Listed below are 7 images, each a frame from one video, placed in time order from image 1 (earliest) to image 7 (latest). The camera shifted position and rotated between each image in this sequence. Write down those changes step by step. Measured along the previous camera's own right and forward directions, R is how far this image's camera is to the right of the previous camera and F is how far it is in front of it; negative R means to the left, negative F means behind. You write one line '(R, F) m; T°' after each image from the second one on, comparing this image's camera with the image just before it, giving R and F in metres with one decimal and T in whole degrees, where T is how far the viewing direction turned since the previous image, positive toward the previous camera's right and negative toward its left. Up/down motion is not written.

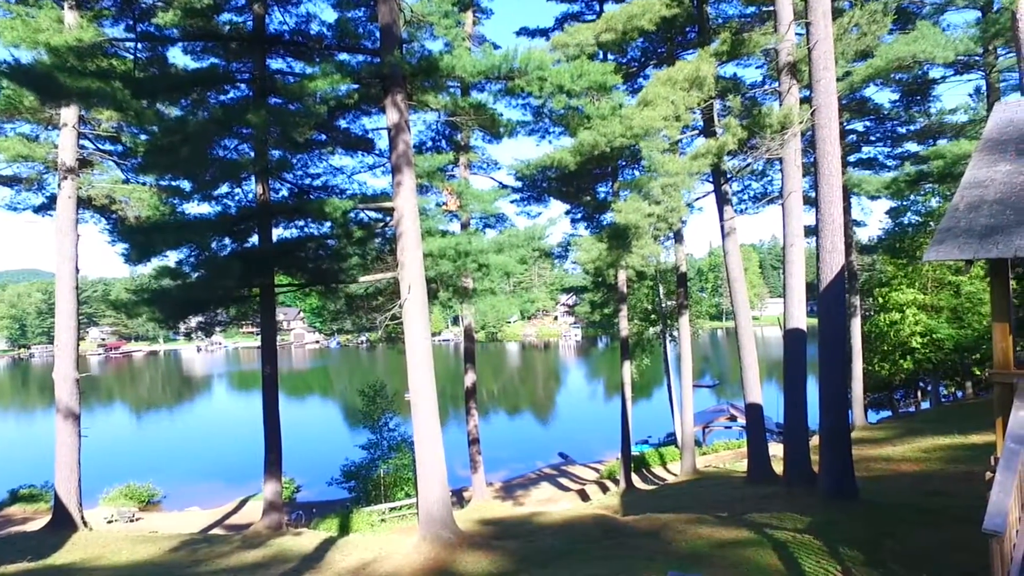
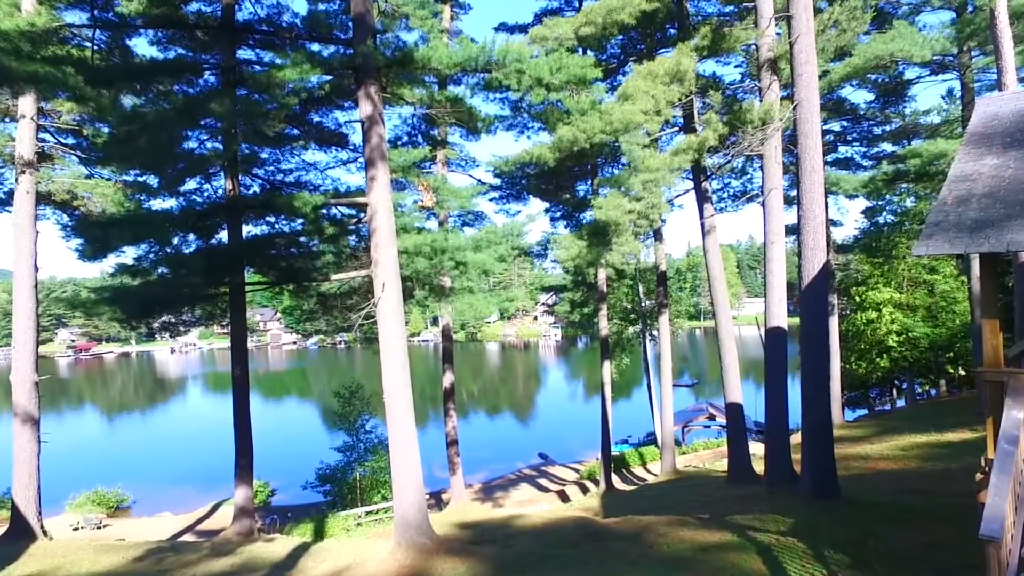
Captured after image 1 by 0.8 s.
(0.0, +0.2) m; +2°
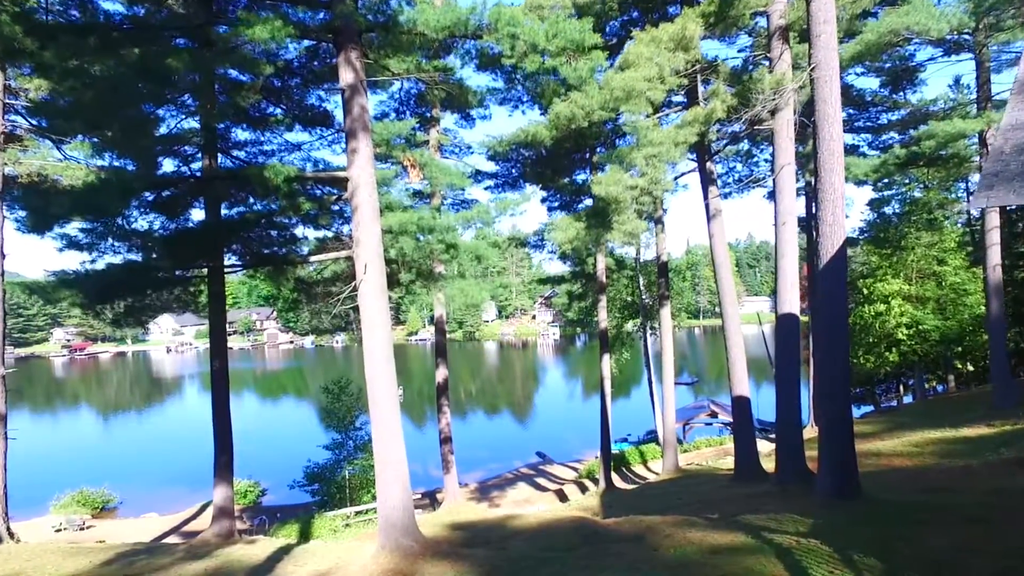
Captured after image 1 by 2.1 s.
(+0.1, +0.6) m; 0°
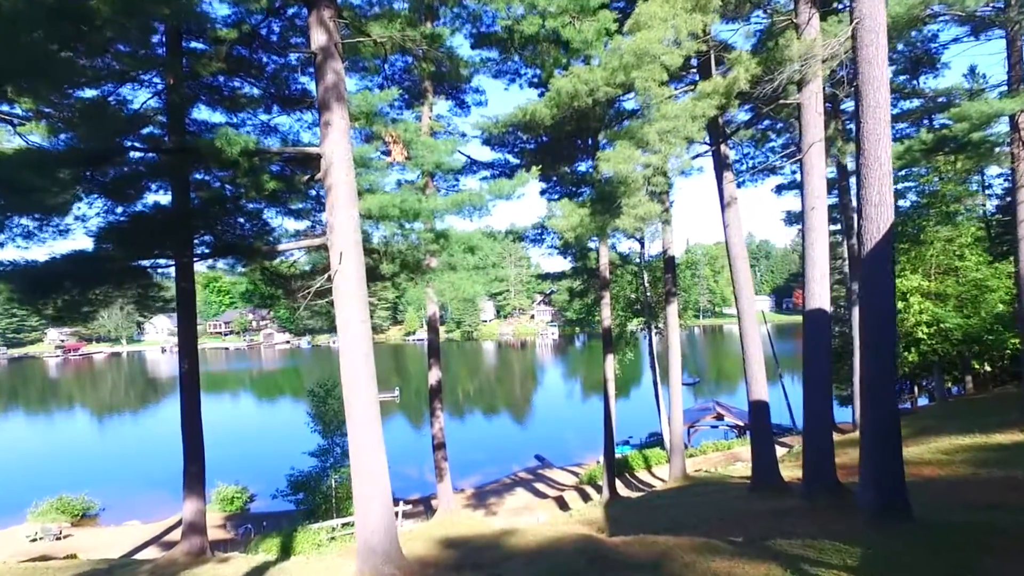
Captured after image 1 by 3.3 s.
(0.0, +0.8) m; 0°
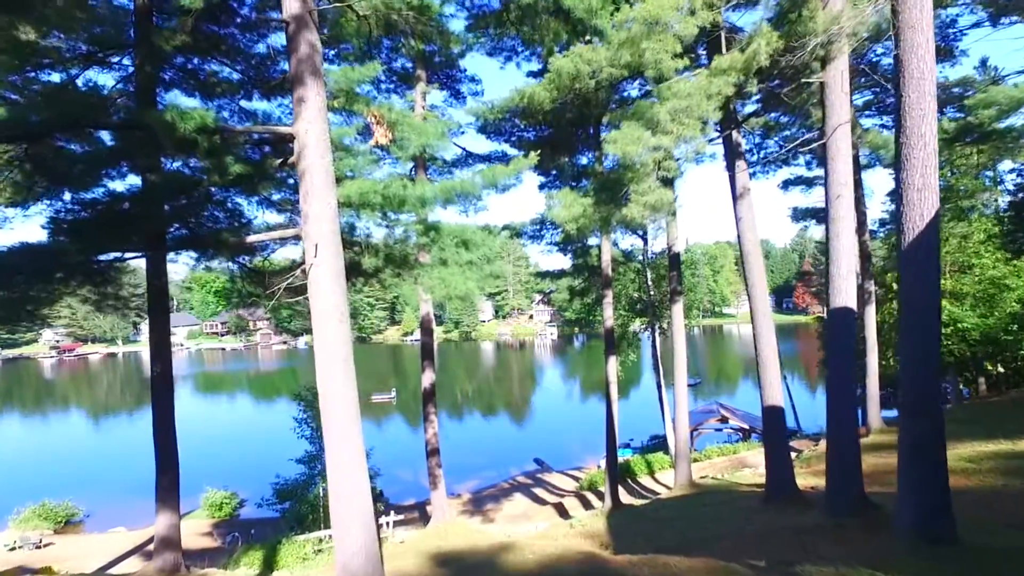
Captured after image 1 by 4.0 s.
(0.0, +0.6) m; 0°
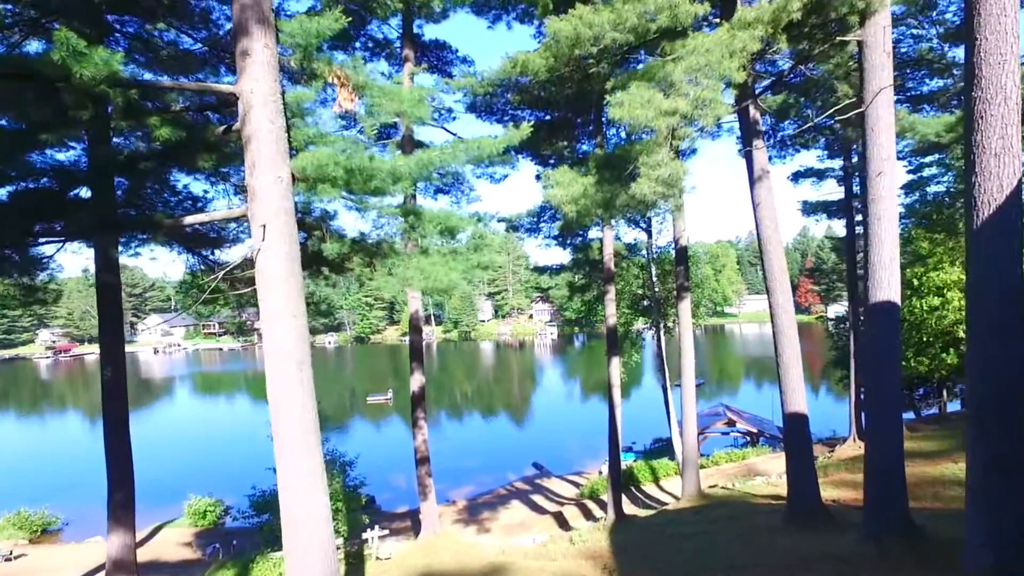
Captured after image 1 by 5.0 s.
(+0.1, +0.9) m; 0°
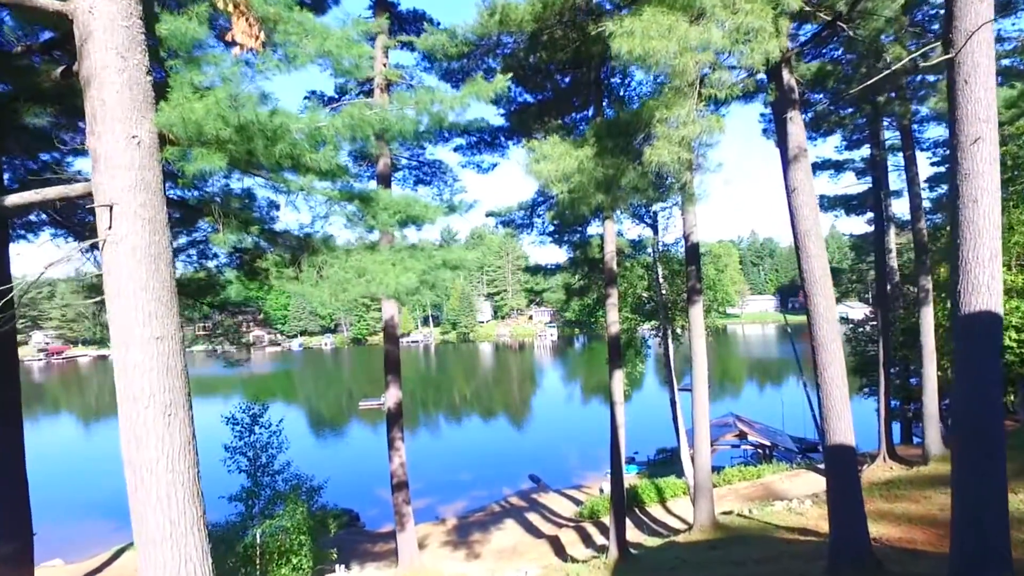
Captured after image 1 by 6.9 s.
(+0.2, +1.4) m; 0°
